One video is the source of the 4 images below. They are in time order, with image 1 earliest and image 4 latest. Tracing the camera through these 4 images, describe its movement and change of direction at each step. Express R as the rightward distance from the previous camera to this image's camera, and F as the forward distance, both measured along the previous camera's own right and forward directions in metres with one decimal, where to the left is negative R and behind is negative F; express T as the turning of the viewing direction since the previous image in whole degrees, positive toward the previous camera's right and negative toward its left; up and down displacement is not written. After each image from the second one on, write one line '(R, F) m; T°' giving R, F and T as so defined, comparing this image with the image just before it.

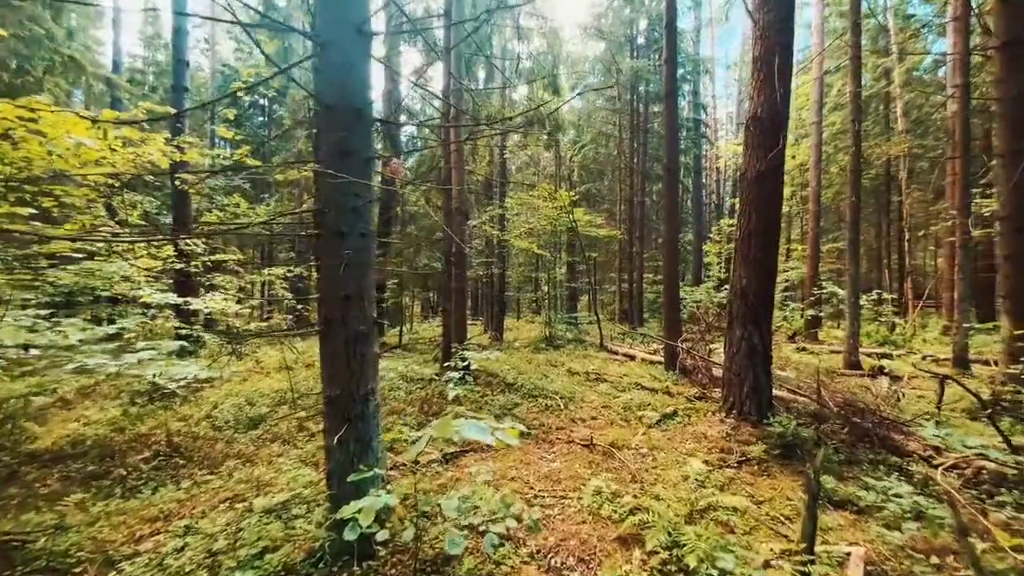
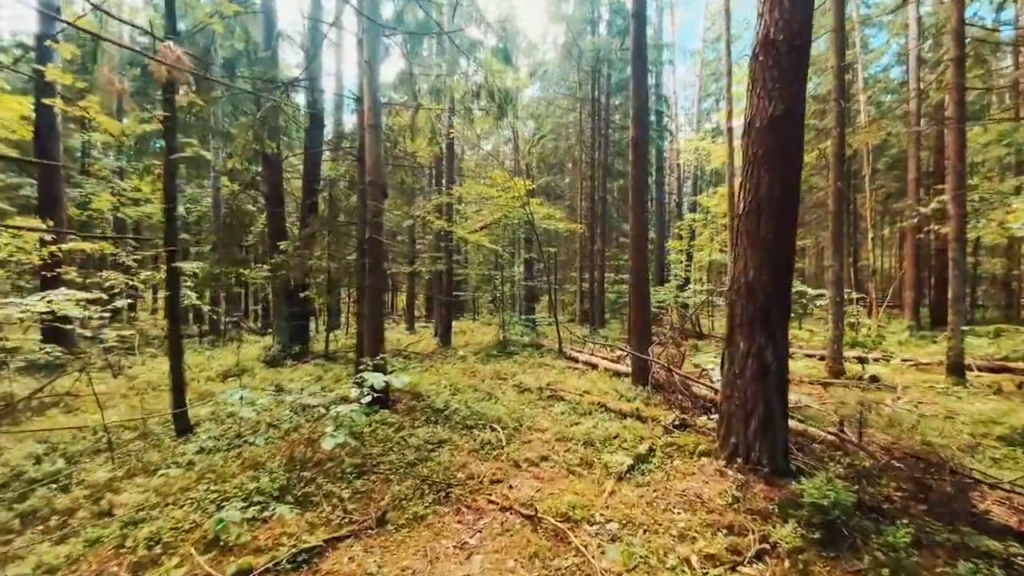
(+0.4, +1.6) m; +5°
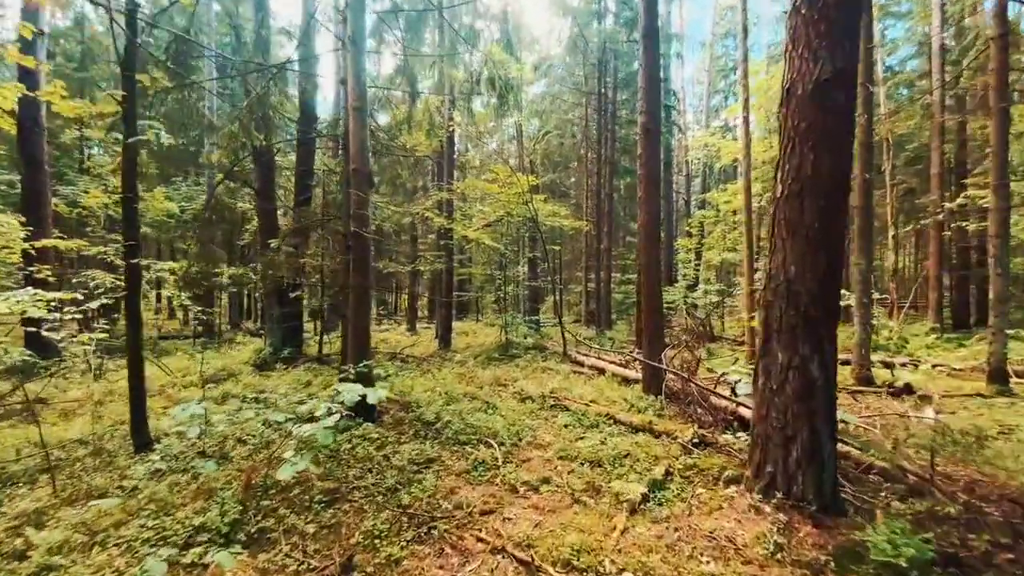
(+0.1, +0.5) m; -1°
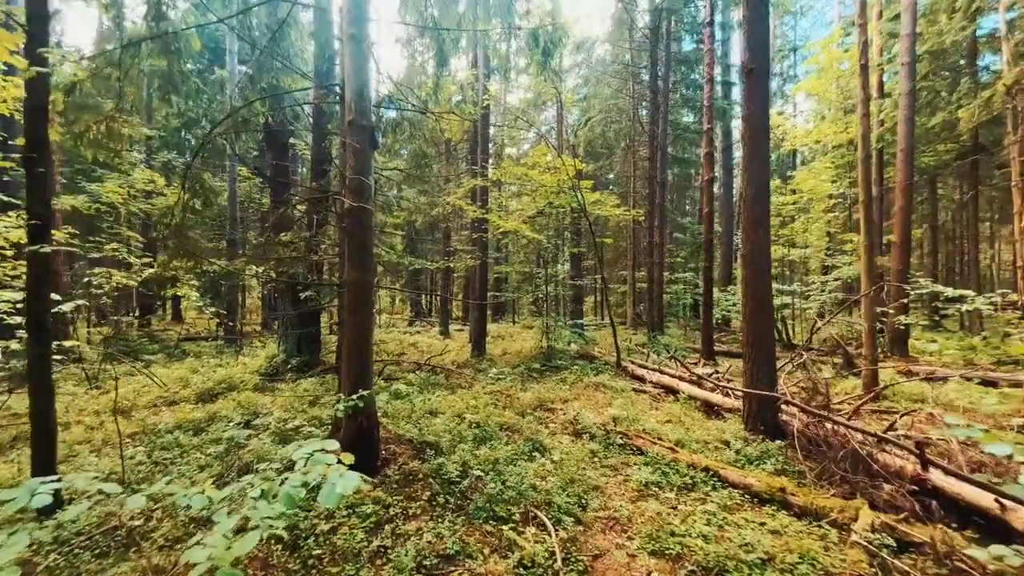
(-0.2, +1.5) m; -5°
